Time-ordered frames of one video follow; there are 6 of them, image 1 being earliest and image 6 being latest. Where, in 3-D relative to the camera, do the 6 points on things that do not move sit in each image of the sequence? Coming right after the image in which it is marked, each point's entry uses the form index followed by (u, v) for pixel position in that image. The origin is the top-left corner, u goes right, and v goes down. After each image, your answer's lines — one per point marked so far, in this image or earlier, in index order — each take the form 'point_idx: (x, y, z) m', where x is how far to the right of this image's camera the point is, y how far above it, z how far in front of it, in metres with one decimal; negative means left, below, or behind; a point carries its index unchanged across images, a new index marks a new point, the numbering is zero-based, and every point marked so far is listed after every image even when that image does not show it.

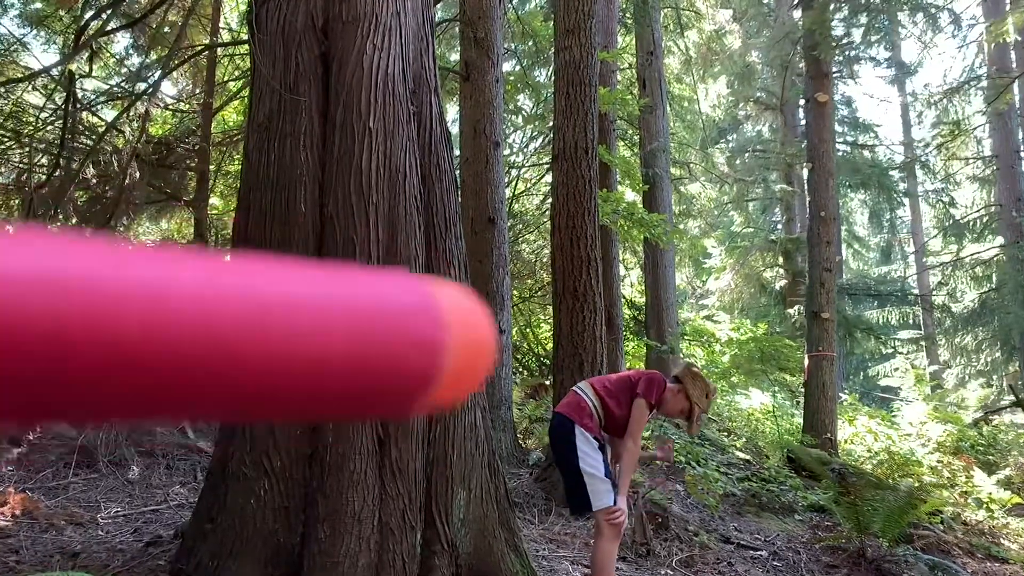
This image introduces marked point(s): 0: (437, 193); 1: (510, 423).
0: (-0.3, +0.4, +3.3) m
1: (0.0, -1.0, +6.0) m
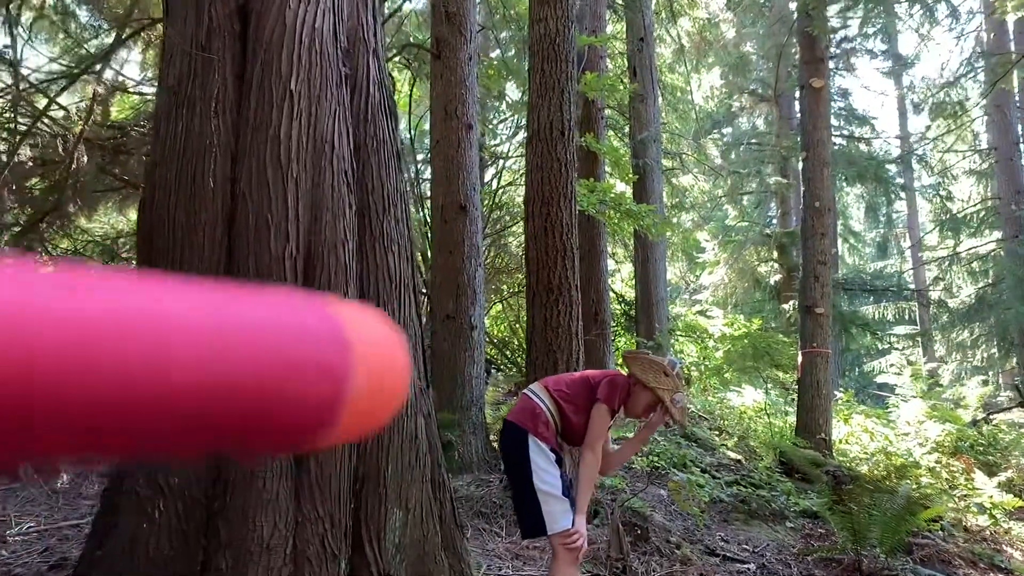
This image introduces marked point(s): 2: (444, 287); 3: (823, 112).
0: (-0.5, +0.4, +2.9) m
1: (-0.2, -1.0, +5.6) m
2: (-0.5, 0.0, +5.8) m
3: (+3.6, +2.0, +9.3) m
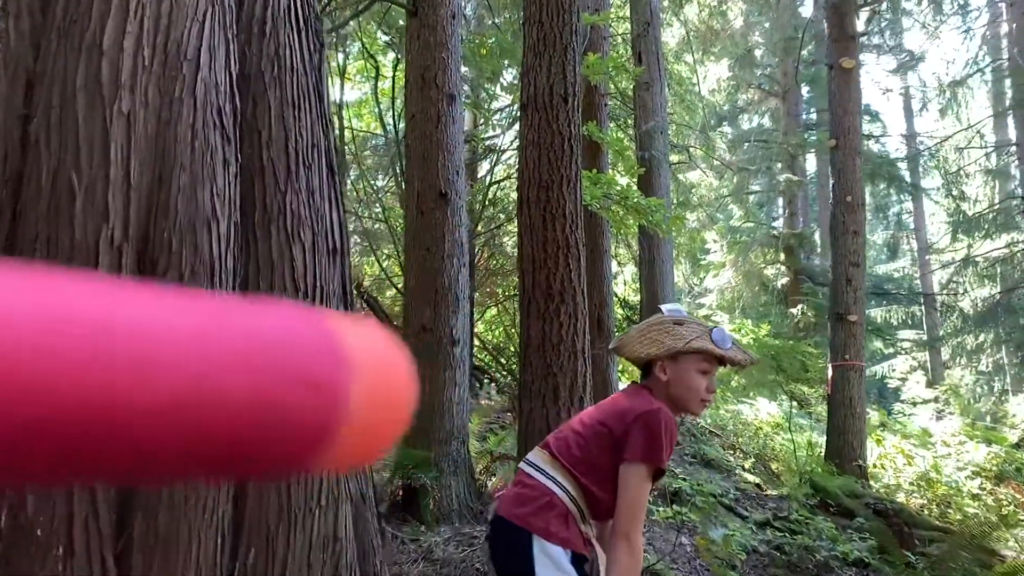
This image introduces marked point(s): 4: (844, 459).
0: (-0.5, +0.4, +1.9) m
1: (-0.3, -1.0, +4.6) m
2: (-0.5, 0.0, +4.8) m
3: (+3.5, +2.0, +8.3) m
4: (+3.3, -1.7, +8.0) m
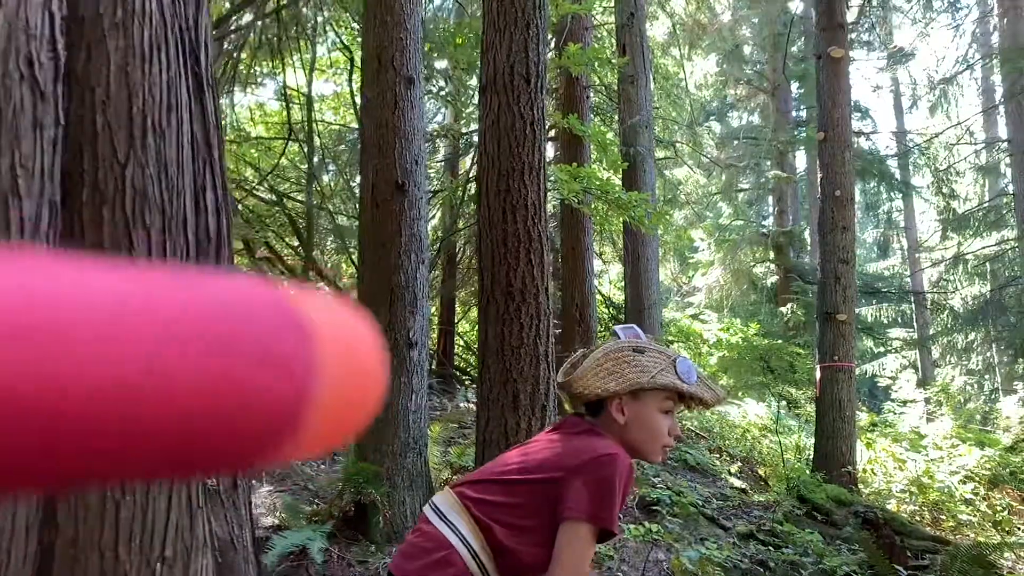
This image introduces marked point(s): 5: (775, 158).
0: (-0.7, +0.4, +1.5) m
1: (-0.5, -1.0, +4.2) m
2: (-0.8, 0.0, +4.4) m
3: (+3.3, +2.0, +8.0) m
4: (+3.1, -1.7, +7.7) m
5: (+5.4, +2.6, +16.5) m
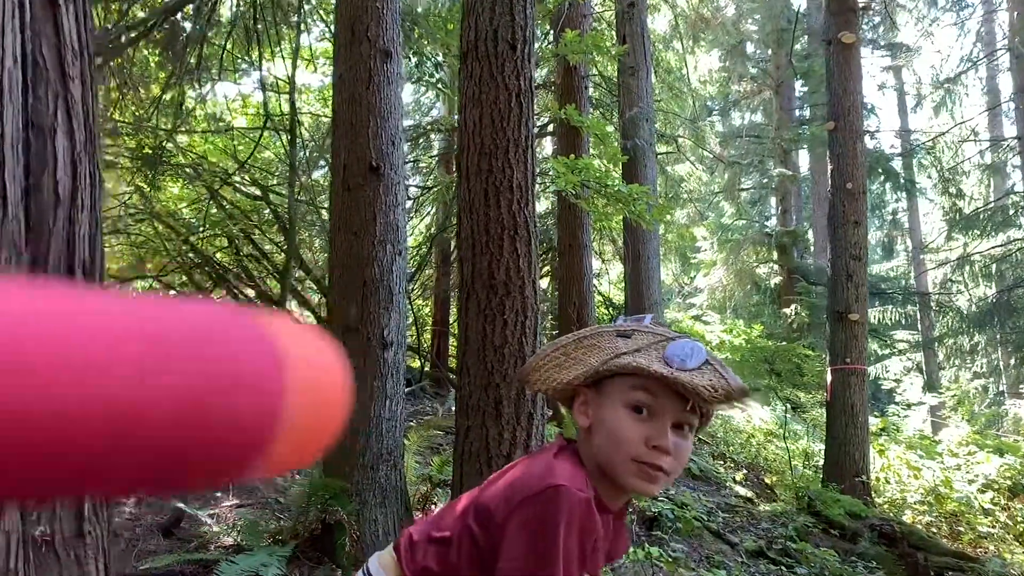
0: (-0.8, +0.4, +1.1) m
1: (-0.5, -0.9, +3.8) m
2: (-0.8, 0.0, +4.0) m
3: (+3.2, +2.0, +7.5) m
4: (+3.0, -1.7, +7.3) m
5: (+5.3, +2.6, +16.1) m
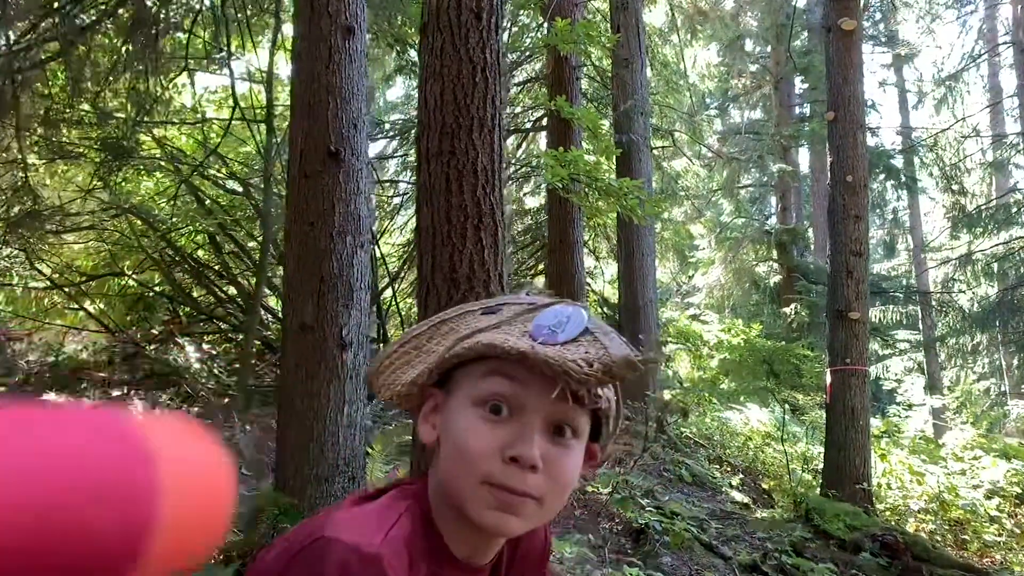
0: (-0.9, +0.5, +0.8) m
1: (-0.7, -0.9, +3.5) m
2: (-1.0, +0.1, +3.7) m
3: (+3.1, +2.0, +7.2) m
4: (+2.9, -1.6, +6.9) m
5: (+5.2, +2.7, +15.7) m
